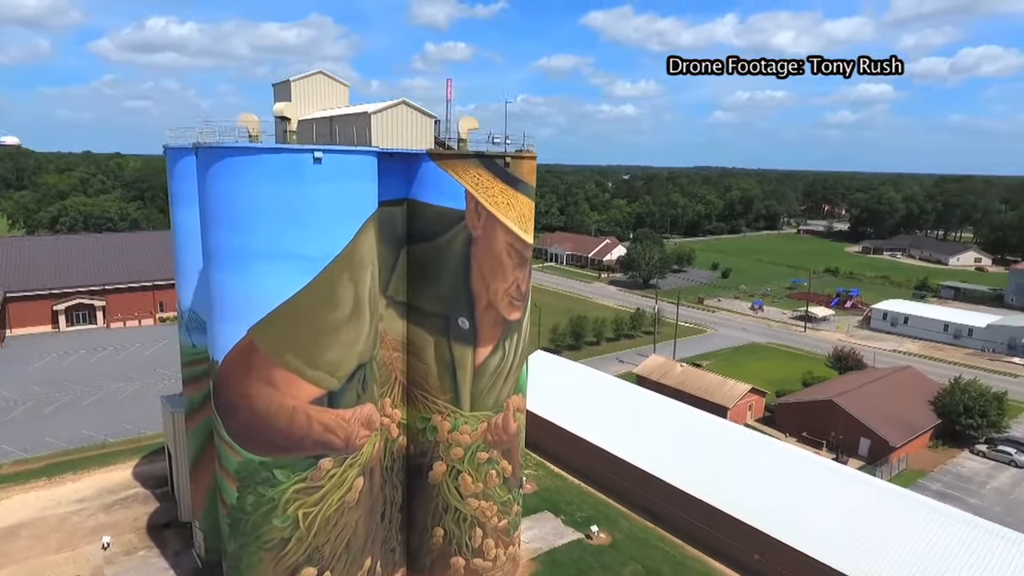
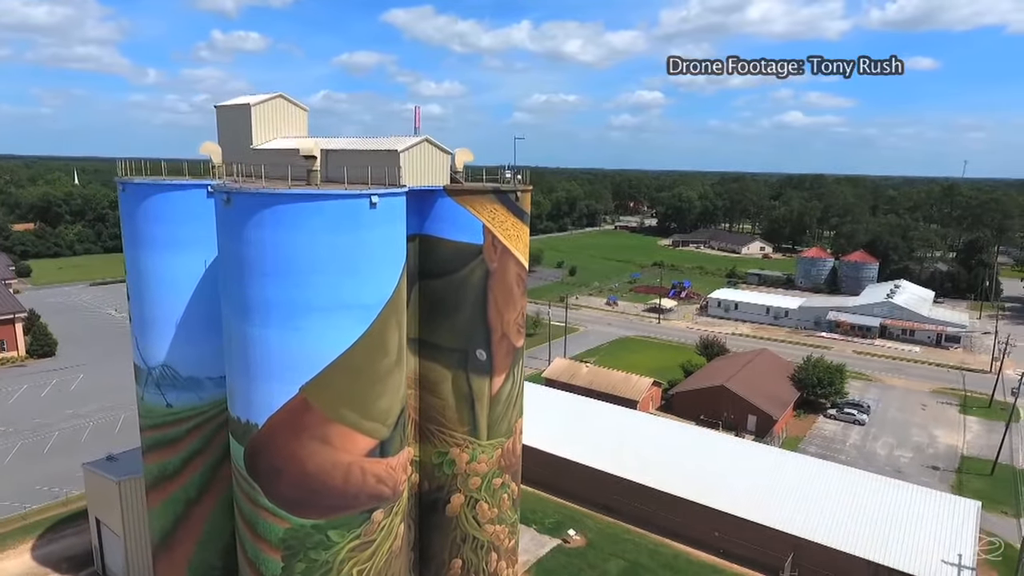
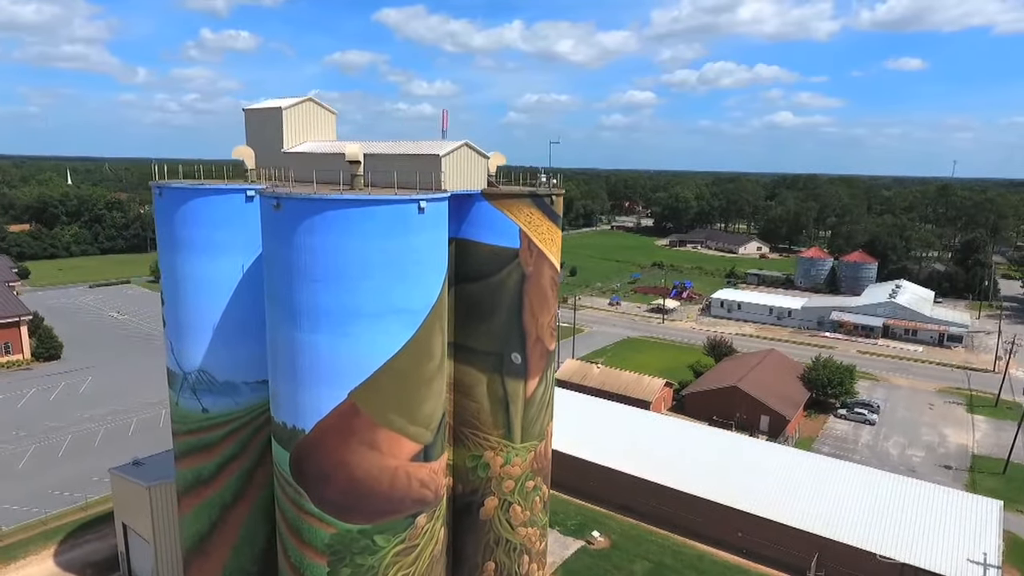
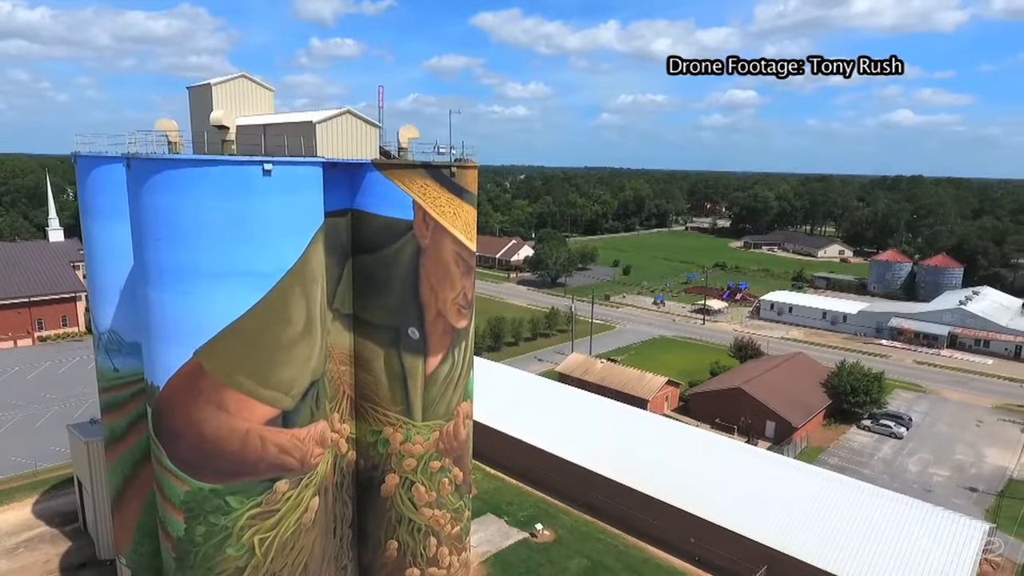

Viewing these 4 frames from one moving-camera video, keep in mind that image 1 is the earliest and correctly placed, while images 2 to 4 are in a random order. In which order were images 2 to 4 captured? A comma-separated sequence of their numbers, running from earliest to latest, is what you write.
4, 2, 3
